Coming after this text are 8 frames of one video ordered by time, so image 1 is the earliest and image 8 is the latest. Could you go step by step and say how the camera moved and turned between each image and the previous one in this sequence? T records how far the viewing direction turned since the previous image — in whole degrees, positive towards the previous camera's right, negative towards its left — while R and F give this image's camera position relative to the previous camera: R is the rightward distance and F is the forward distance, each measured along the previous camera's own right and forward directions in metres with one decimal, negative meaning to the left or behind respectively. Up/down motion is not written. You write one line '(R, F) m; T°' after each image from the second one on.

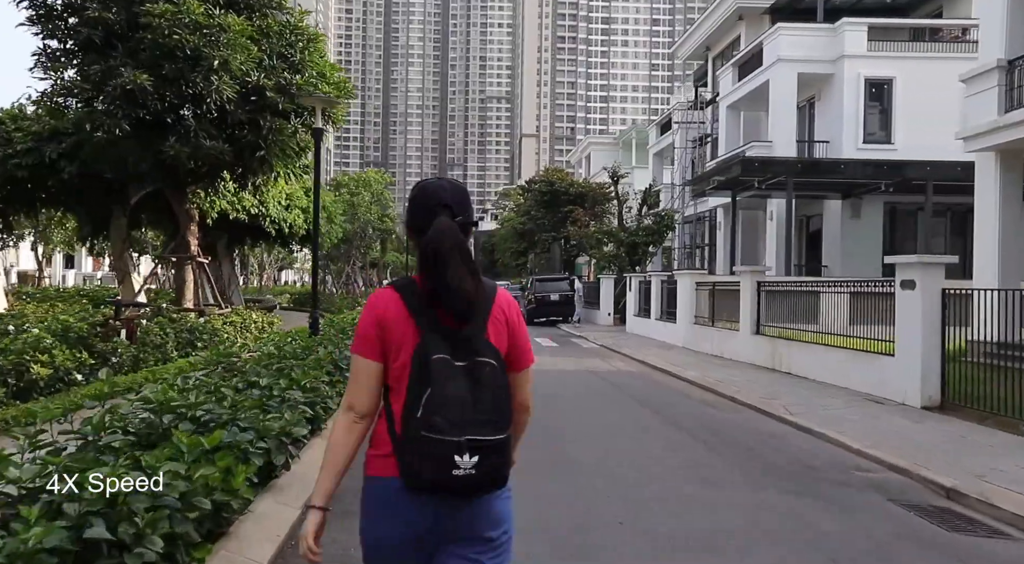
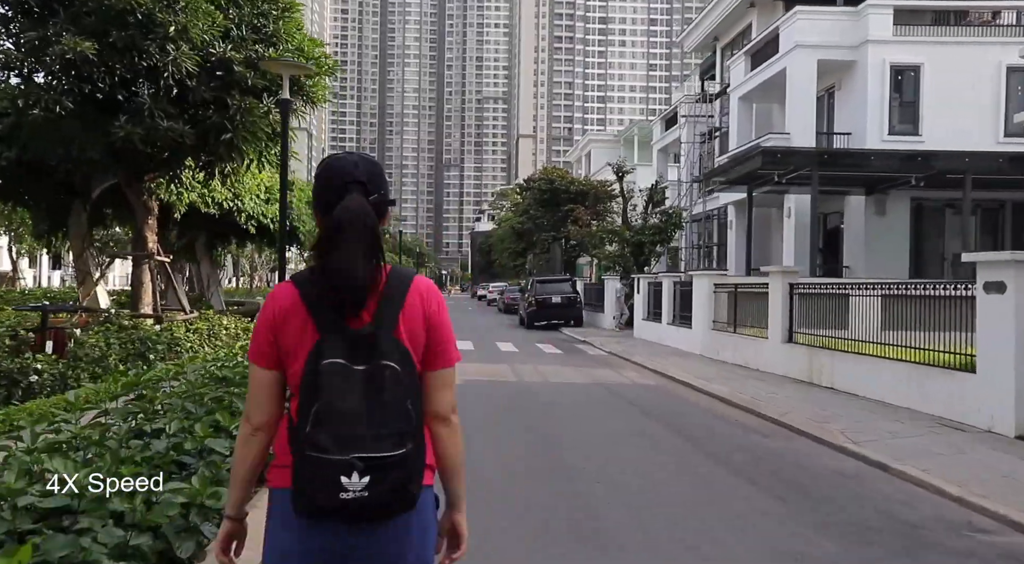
(-0.1, +2.0) m; 0°
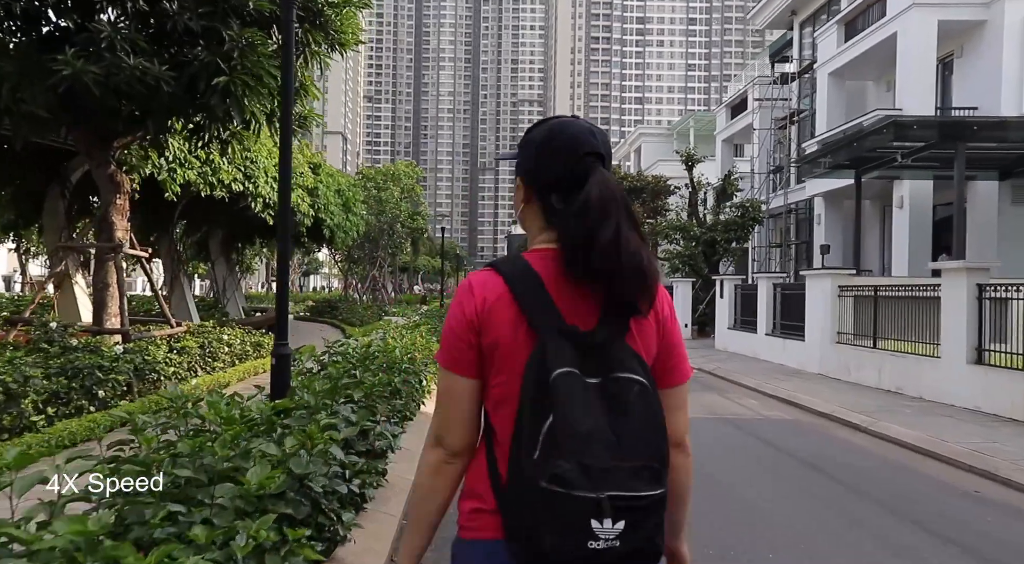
(-0.8, +3.9) m; -2°
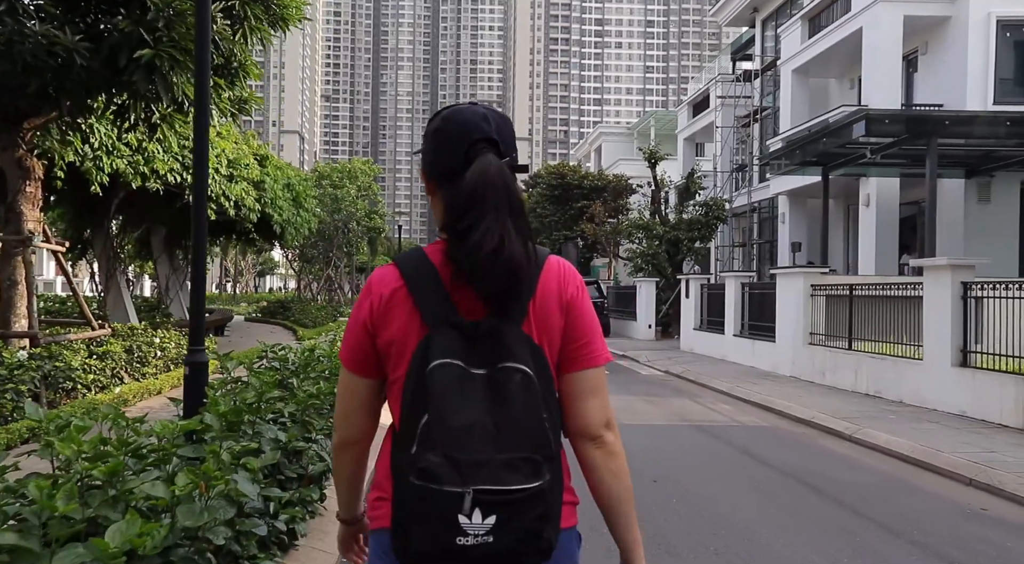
(0.0, +0.9) m; +3°
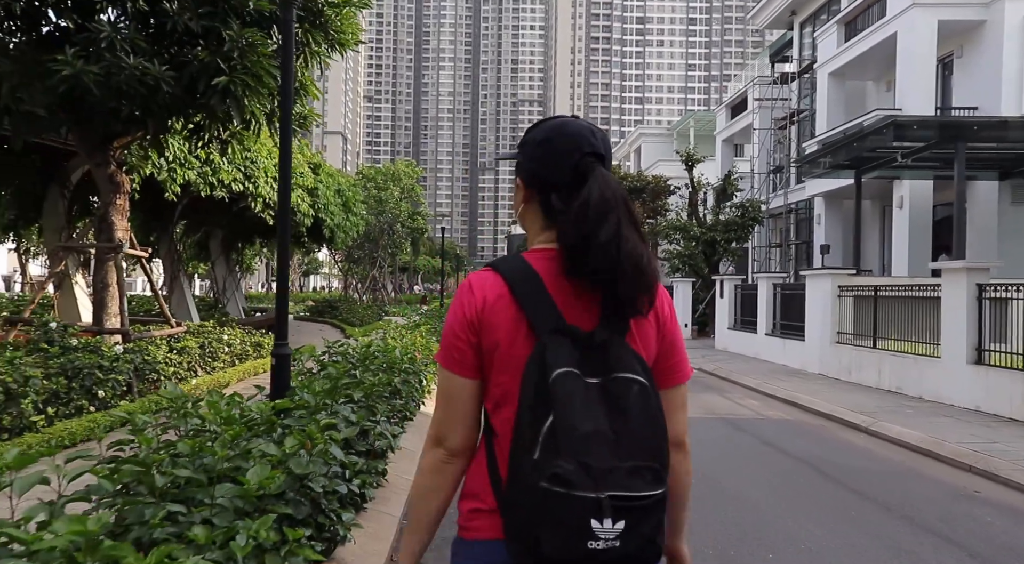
(0.0, -0.9) m; -3°
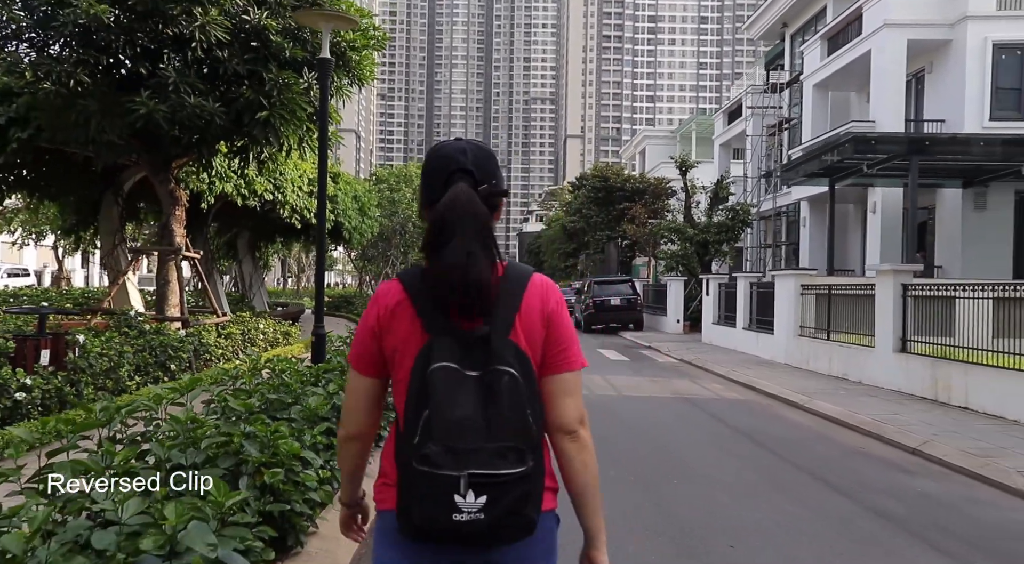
(+0.3, -2.1) m; -1°
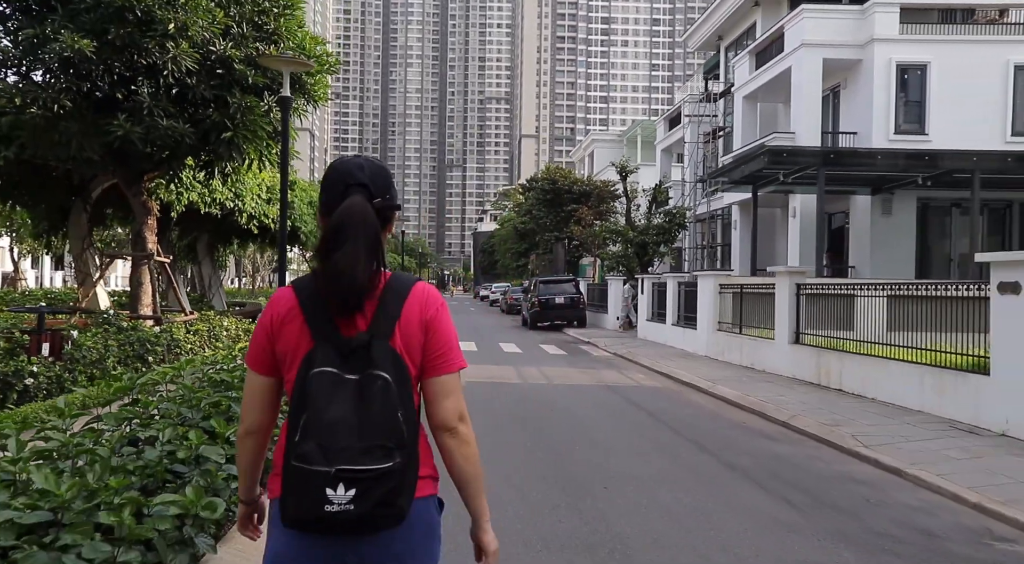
(+0.3, -1.7) m; +3°
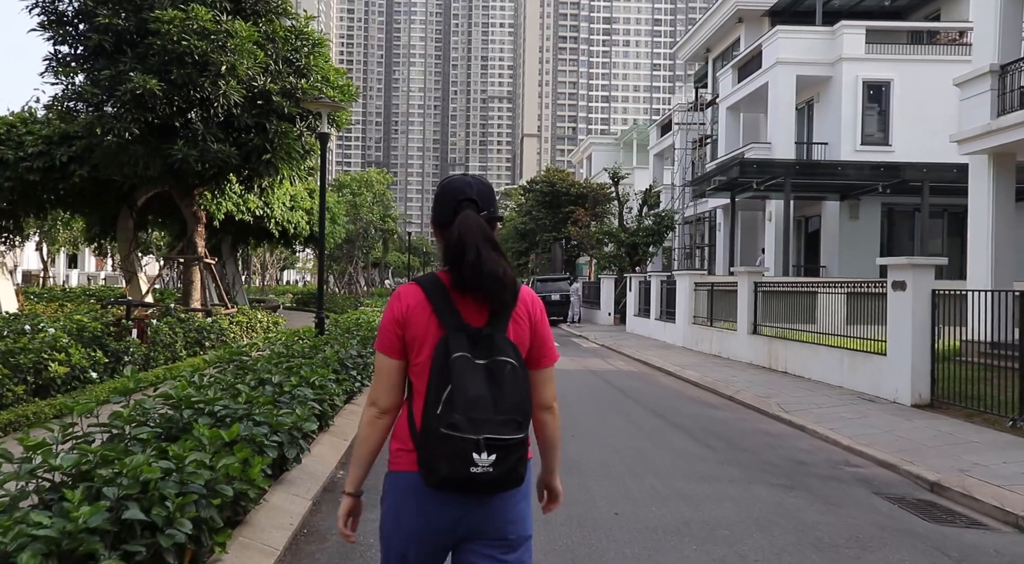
(+0.1, -2.4) m; 0°
